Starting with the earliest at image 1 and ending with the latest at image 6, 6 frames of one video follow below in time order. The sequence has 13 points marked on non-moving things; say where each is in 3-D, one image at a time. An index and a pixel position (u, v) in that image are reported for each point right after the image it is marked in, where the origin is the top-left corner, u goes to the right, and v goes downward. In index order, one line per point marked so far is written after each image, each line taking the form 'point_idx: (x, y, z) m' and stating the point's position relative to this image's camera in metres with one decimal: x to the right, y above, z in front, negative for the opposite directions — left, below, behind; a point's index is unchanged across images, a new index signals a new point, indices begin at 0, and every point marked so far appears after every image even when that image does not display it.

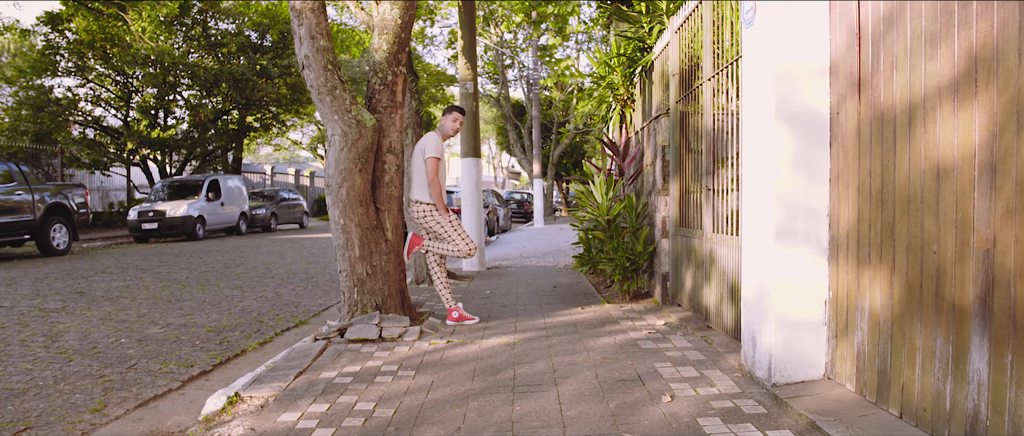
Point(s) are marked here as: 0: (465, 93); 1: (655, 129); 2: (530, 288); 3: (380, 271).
0: (-0.8, +2.0, +11.9) m
1: (+1.6, +1.0, +7.9) m
2: (+0.2, -0.9, +9.2) m
3: (-1.1, -0.5, +6.3) m
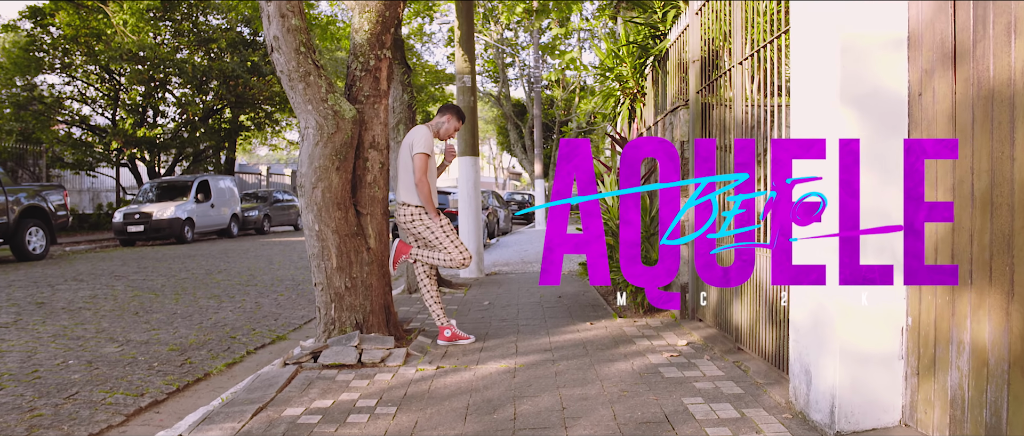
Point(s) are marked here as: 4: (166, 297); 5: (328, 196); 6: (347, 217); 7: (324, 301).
0: (-0.8, +2.0, +11.1) m
1: (+1.6, +0.9, +7.1) m
2: (+0.2, -0.9, +8.4) m
3: (-1.1, -0.5, +5.5) m
4: (-4.4, -1.0, +9.2) m
5: (-1.3, +0.2, +5.3) m
6: (-1.2, 0.0, +5.4) m
7: (-1.4, -0.6, +5.4) m
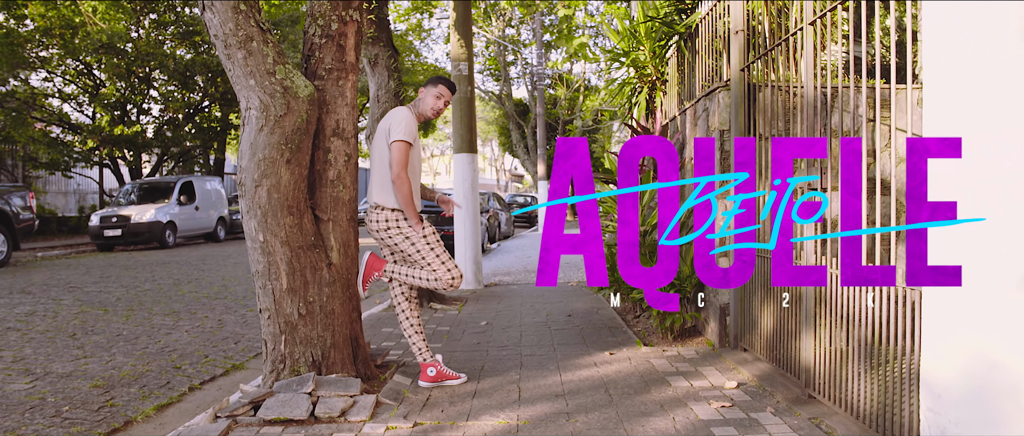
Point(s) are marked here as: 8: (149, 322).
0: (-0.7, +1.9, +9.9) m
1: (+1.6, +0.9, +5.9) m
2: (+0.2, -1.0, +7.2) m
3: (-1.1, -0.6, +4.3) m
4: (-4.4, -1.1, +8.0) m
5: (-1.3, +0.1, +4.1) m
6: (-1.2, 0.0, +4.2) m
7: (-1.4, -0.7, +4.2) m
8: (-3.8, -1.1, +7.7) m
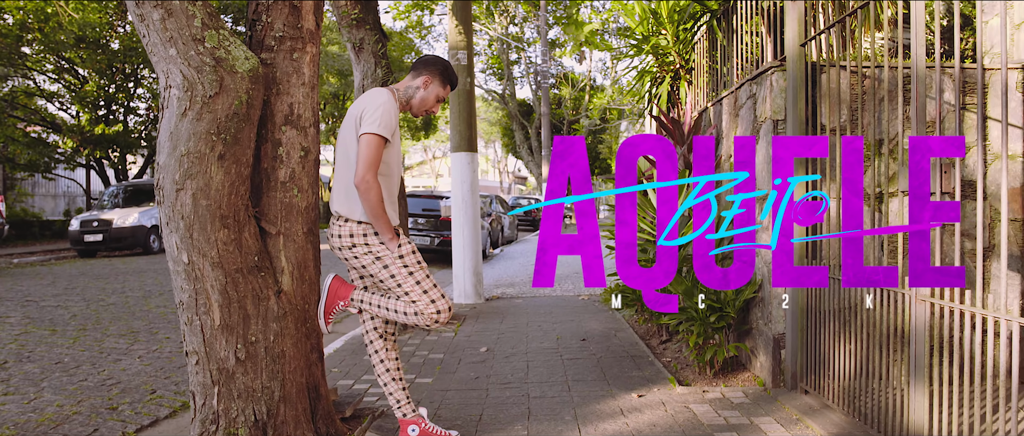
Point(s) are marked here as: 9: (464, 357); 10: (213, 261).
0: (-0.7, +1.9, +8.9) m
1: (+1.6, +0.8, +4.9) m
2: (+0.3, -1.0, +6.2) m
3: (-1.1, -0.6, +3.2) m
4: (-4.3, -1.1, +7.0) m
5: (-1.3, +0.1, +3.1) m
6: (-1.2, -0.1, +3.2) m
7: (-1.4, -0.7, +3.2) m
8: (-3.8, -1.2, +6.7) m
9: (-0.4, -1.1, +5.7) m
10: (-1.3, -0.2, +3.1) m
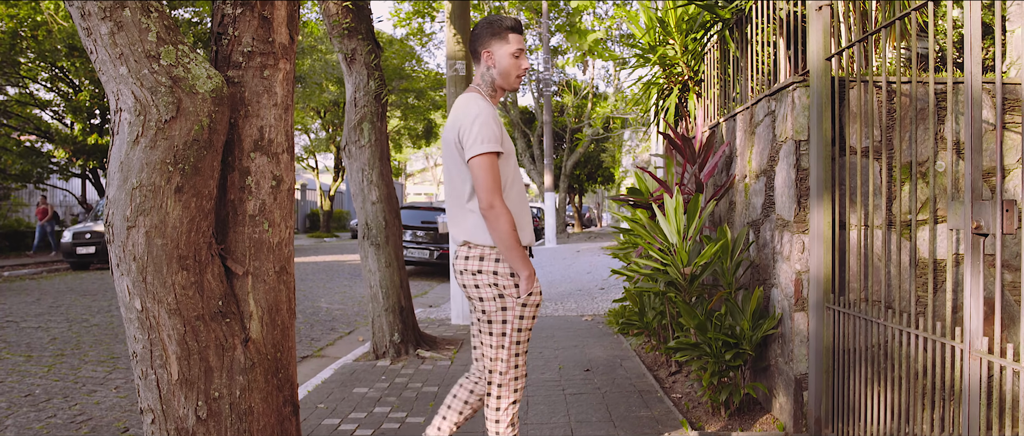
0: (-0.7, +1.7, +8.6) m
1: (+1.6, +0.6, +4.5) m
2: (+0.3, -1.2, +5.8) m
3: (-1.1, -0.8, +2.9) m
4: (-4.3, -1.3, +6.6) m
5: (-1.3, -0.1, +2.7) m
6: (-1.2, -0.2, +2.8) m
7: (-1.4, -0.9, +2.8) m
8: (-3.8, -1.4, +6.4) m
9: (-0.4, -1.3, +5.3) m
10: (-1.3, -0.3, +2.7) m
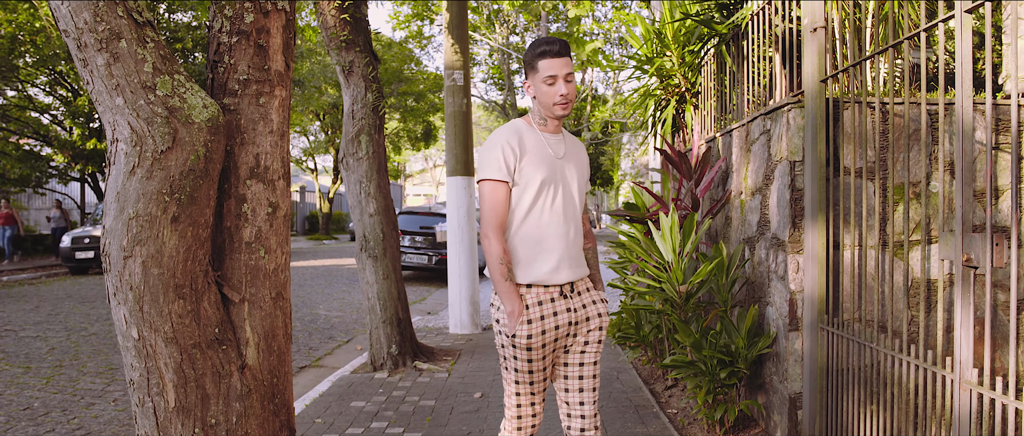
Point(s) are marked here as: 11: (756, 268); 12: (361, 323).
0: (-0.7, +1.6, +8.6) m
1: (+1.6, +0.5, +4.5) m
2: (+0.3, -1.3, +5.8) m
3: (-1.1, -0.9, +2.9) m
4: (-4.3, -1.4, +6.7) m
5: (-1.3, -0.2, +2.7) m
6: (-1.2, -0.4, +2.8) m
7: (-1.4, -1.0, +2.8) m
8: (-3.8, -1.5, +6.4) m
9: (-0.4, -1.4, +5.3) m
10: (-1.3, -0.4, +2.8) m
11: (+1.6, -0.3, +4.6) m
12: (-2.1, -1.4, +10.0) m
